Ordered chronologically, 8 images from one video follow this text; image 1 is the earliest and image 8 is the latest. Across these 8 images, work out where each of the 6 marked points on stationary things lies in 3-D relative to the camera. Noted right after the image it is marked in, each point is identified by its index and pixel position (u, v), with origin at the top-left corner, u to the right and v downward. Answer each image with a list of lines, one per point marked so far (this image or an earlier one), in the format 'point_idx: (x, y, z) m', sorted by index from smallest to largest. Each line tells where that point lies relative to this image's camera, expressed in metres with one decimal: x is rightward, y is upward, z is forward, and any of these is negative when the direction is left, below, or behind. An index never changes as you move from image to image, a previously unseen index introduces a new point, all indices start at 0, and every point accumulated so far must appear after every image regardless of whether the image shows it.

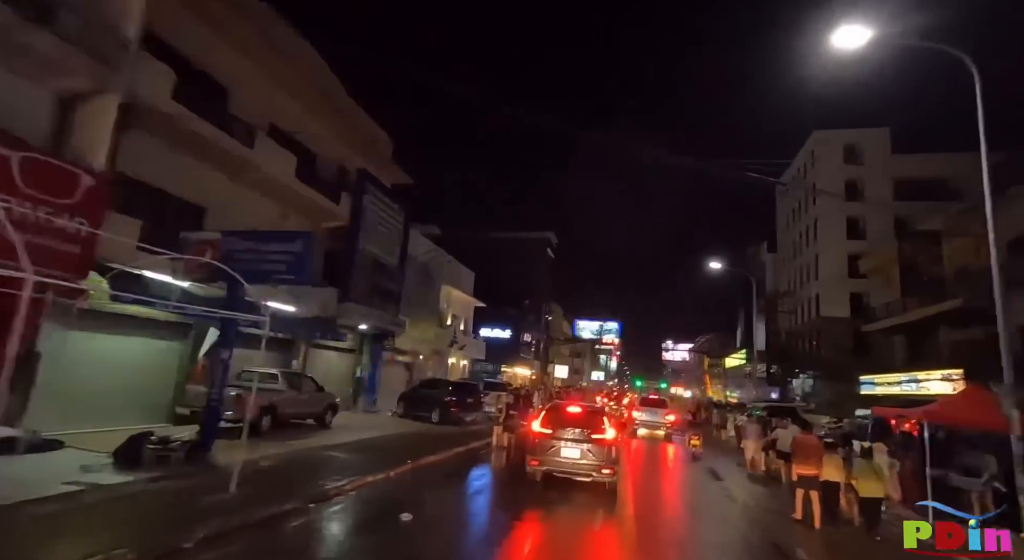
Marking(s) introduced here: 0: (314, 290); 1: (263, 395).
0: (-6.5, -0.3, +18.5) m
1: (-6.3, -2.9, +14.2) m
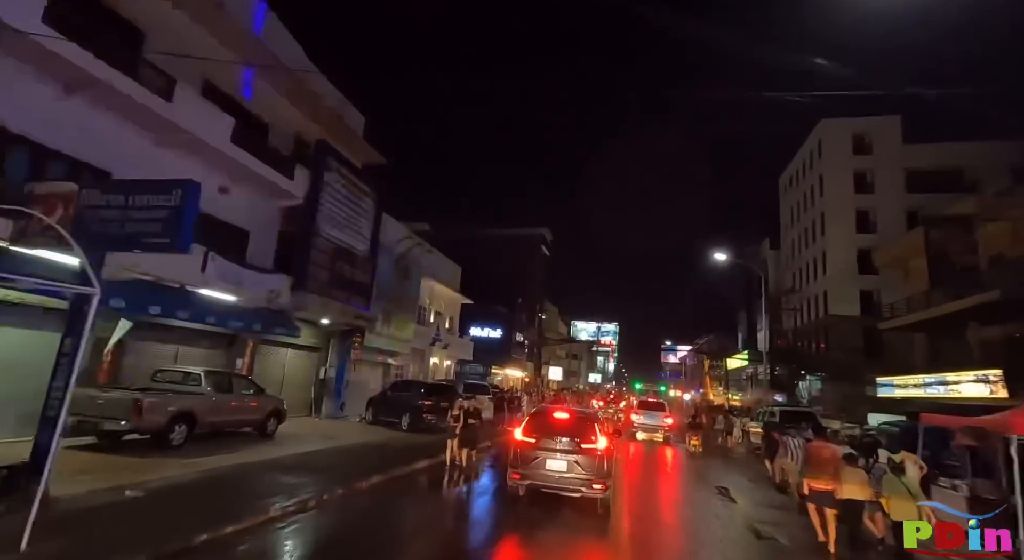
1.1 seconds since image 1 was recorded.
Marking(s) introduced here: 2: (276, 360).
0: (-7.1, +0.1, +15.9) m
1: (-6.9, -2.5, +11.6) m
2: (-7.8, -2.7, +18.7) m
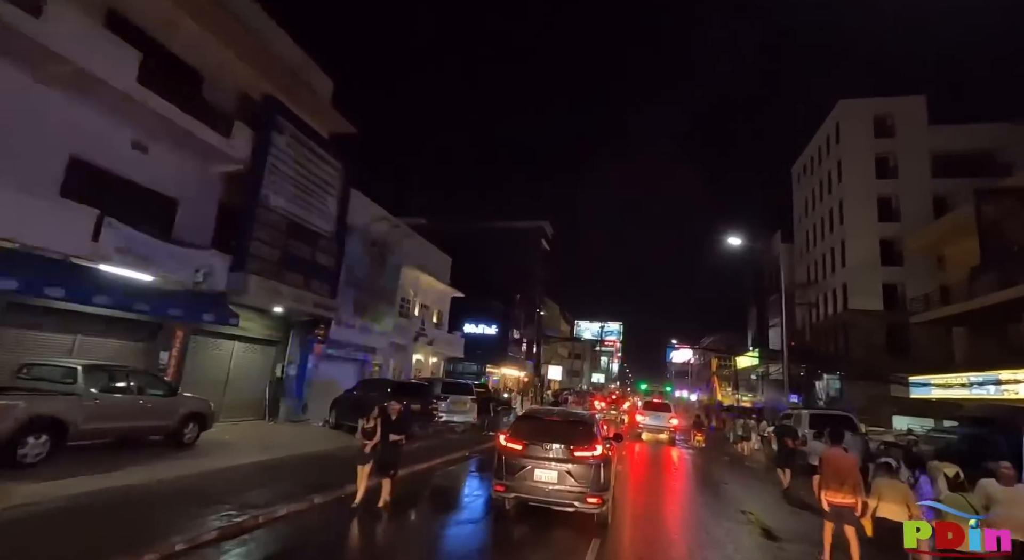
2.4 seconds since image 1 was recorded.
0: (-7.7, +0.6, +13.2) m
1: (-7.4, -1.9, +8.8) m
2: (-8.3, -2.1, +16.0) m
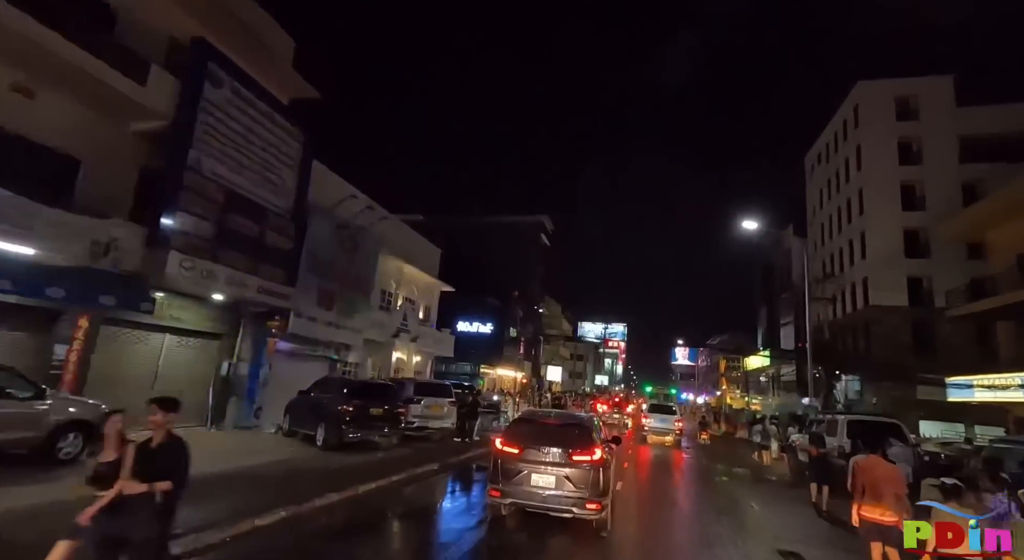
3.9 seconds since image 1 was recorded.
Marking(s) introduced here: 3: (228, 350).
0: (-8.2, +1.1, +10.6) m
1: (-8.0, -1.4, +6.3) m
2: (-8.8, -1.7, +13.4) m
3: (-8.1, -2.0, +16.0) m
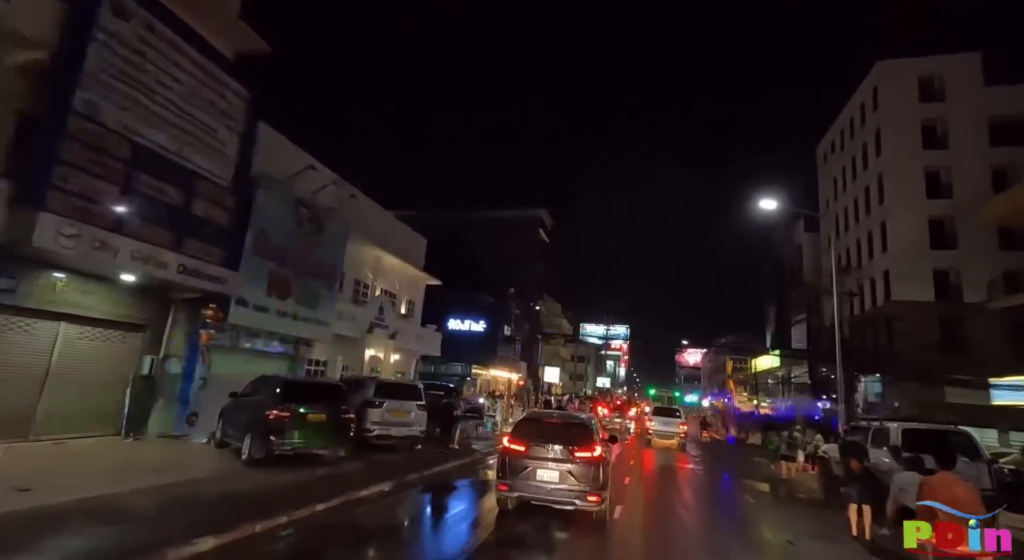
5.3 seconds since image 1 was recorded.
0: (-8.7, +1.6, +8.0) m
1: (-8.5, -0.9, +3.7) m
2: (-9.3, -1.2, +10.8) m
3: (-8.6, -1.5, +13.4) m
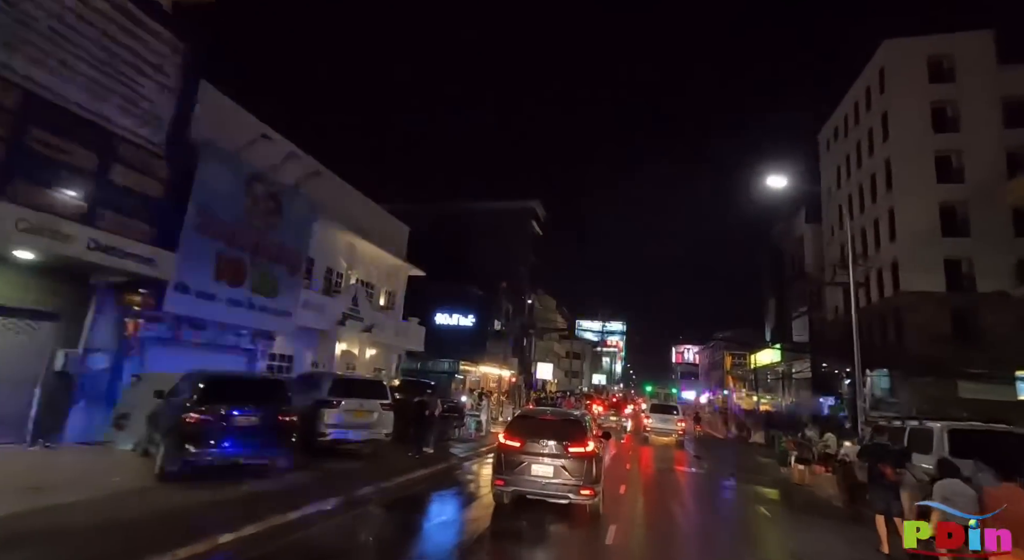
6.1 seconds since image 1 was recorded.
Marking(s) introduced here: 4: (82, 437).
0: (-9.1, +2.0, +6.1) m
1: (-8.9, -0.5, +1.8) m
2: (-9.8, -0.8, +8.9) m
3: (-9.1, -1.1, +11.5) m
4: (-8.8, -3.2, +11.6) m
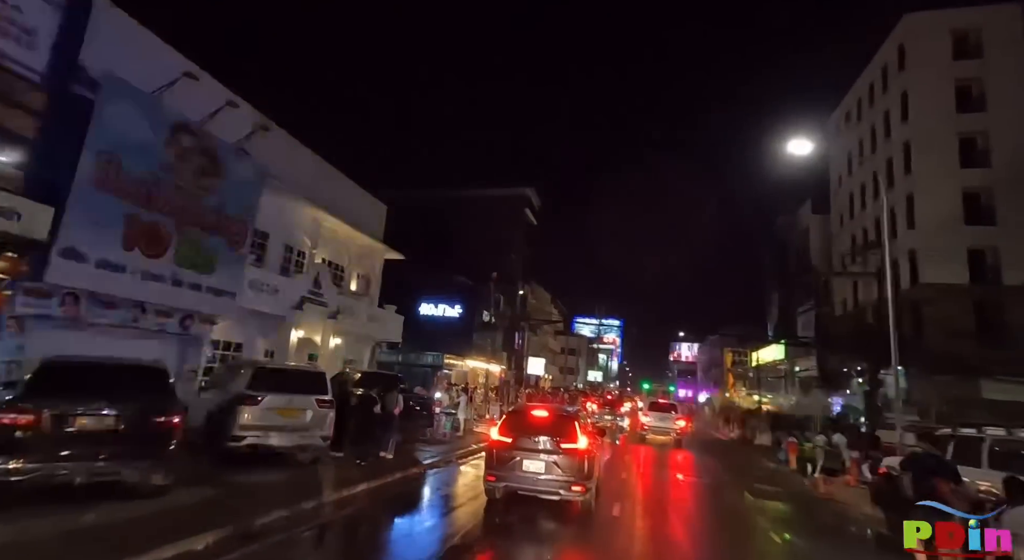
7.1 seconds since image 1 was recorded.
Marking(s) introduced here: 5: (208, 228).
0: (-9.6, +2.6, +3.6) m
1: (-9.4, +0.1, -0.7) m
2: (-10.3, -0.2, +6.4) m
3: (-9.6, -0.5, +9.0) m
4: (-9.3, -2.5, +9.2) m
5: (-7.5, +1.2, +13.9) m
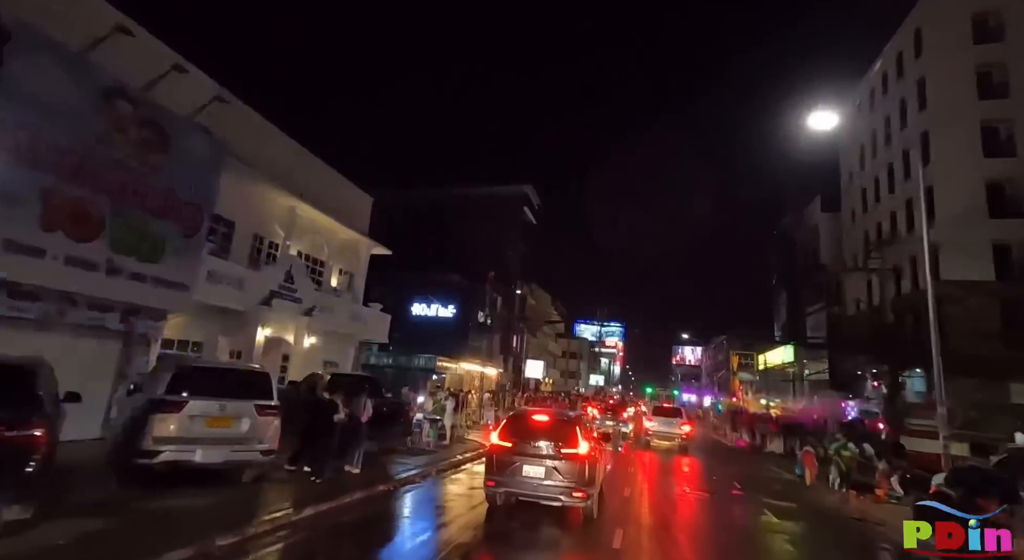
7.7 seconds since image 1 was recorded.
0: (-10.0, +2.9, +2.0) m
1: (-9.8, +0.4, -2.4) m
2: (-10.6, +0.1, +4.8) m
3: (-10.0, -0.2, +7.4) m
4: (-9.6, -2.3, +7.5) m
5: (-7.8, +1.5, +12.2) m
